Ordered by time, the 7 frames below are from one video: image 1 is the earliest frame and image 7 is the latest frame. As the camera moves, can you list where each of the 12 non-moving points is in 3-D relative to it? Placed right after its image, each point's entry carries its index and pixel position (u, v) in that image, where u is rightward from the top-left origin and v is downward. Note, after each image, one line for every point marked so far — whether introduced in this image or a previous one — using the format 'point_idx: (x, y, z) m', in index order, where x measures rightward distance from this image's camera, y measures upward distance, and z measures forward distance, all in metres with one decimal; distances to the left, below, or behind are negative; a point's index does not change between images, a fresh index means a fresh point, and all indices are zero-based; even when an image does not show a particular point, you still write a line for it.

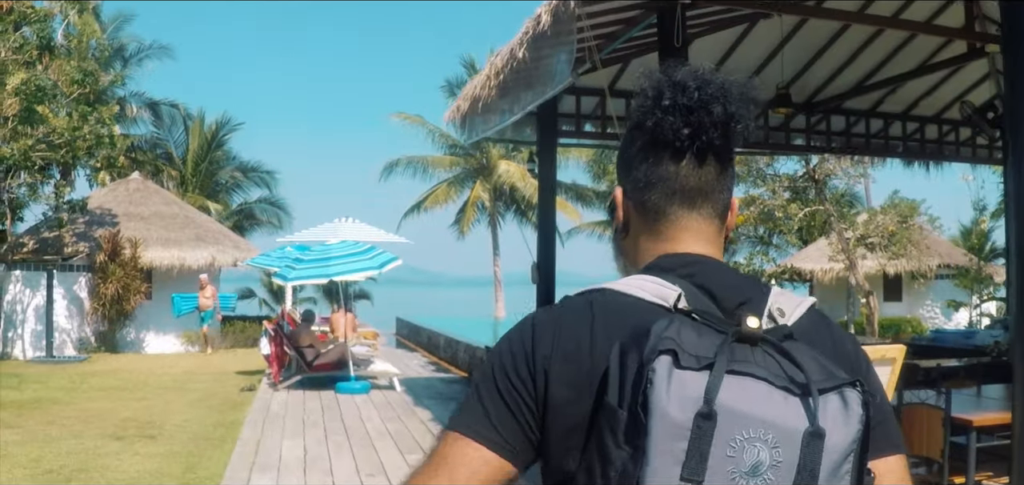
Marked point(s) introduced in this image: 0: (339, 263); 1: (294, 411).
0: (-1.5, -0.2, +7.7) m
1: (-1.7, -1.2, +6.9) m
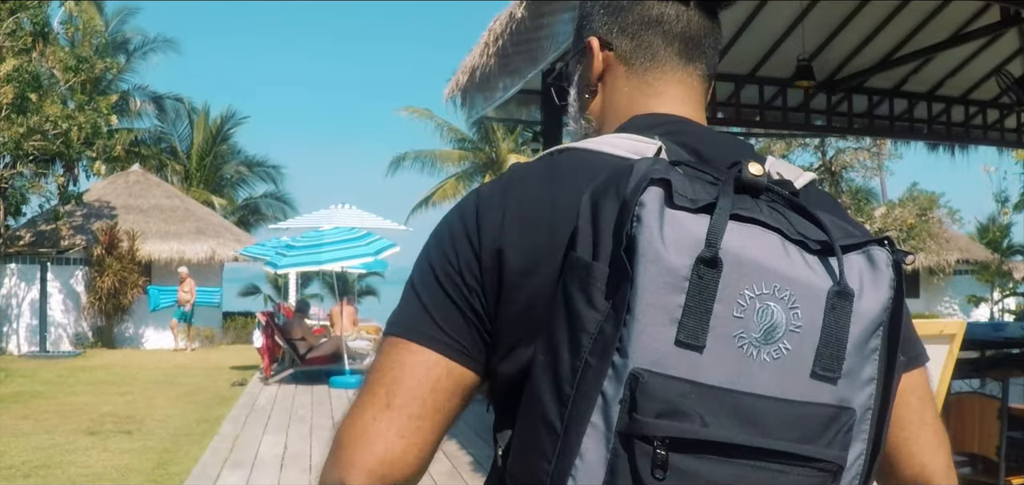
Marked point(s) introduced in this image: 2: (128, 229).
0: (-1.5, -0.1, +7.3) m
1: (-1.6, -1.1, +6.5) m
2: (-6.5, +0.2, +15.5) m
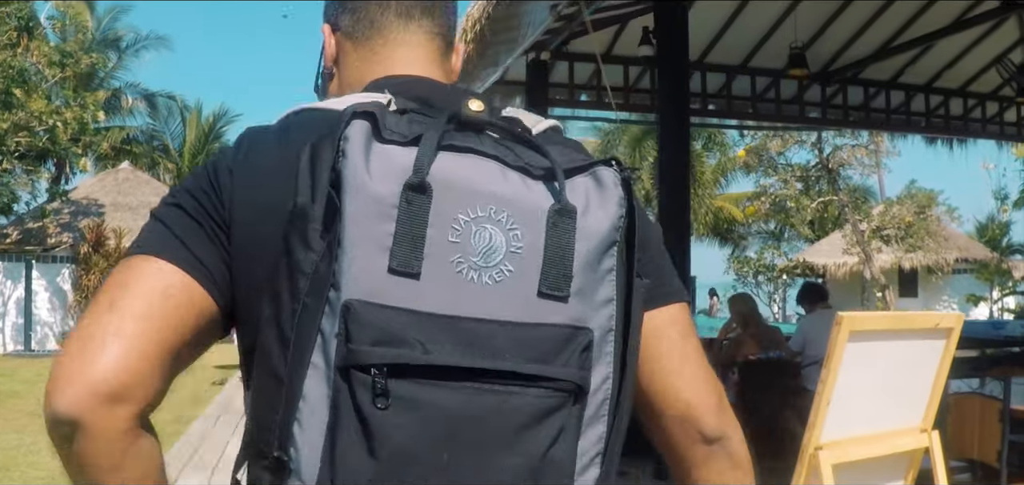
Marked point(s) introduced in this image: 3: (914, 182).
0: (-1.6, 0.0, +7.1) m
1: (-1.7, -1.1, +6.3) m
2: (-6.6, +0.3, +15.3) m
3: (+6.4, +1.0, +14.7) m
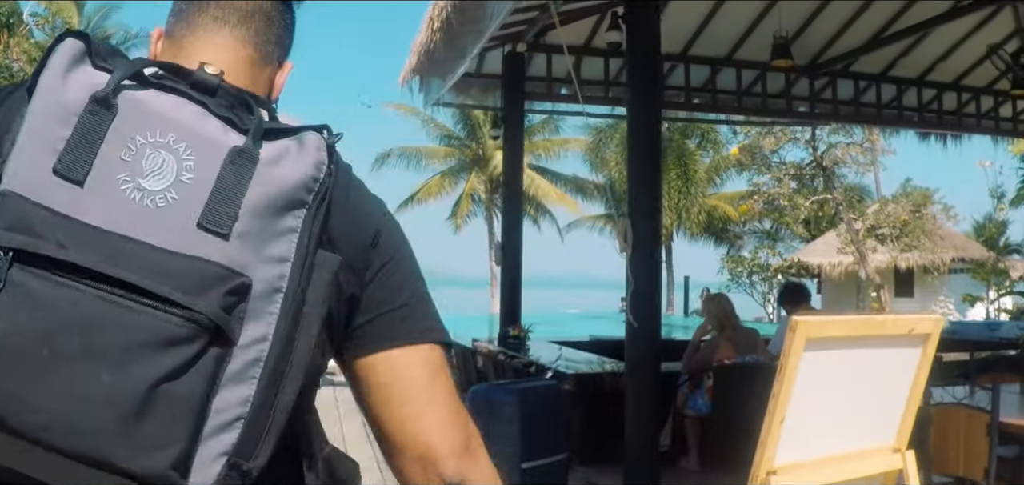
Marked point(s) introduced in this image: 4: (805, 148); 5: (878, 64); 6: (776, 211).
0: (-1.7, 0.0, +6.9) m
1: (-1.9, -1.1, +6.1) m
2: (-6.7, +0.3, +15.0) m
3: (+6.2, +1.0, +14.5) m
4: (+4.3, +1.4, +13.6) m
5: (+2.6, +1.3, +6.6) m
6: (+4.3, +0.5, +14.9) m
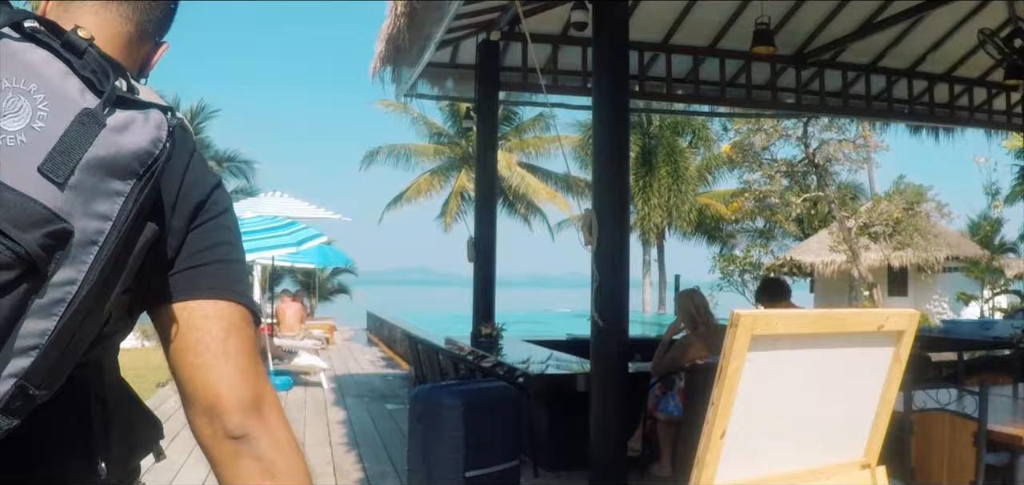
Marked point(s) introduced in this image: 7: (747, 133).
0: (-1.9, 0.0, +6.7) m
1: (-2.1, -1.1, +5.8) m
2: (-6.9, +0.3, +14.8) m
3: (+6.0, +1.0, +14.2) m
4: (+4.1, +1.4, +13.4) m
5: (+2.5, +1.3, +6.4) m
6: (+4.1, +0.5, +14.7) m
7: (+3.5, +1.6, +13.7) m
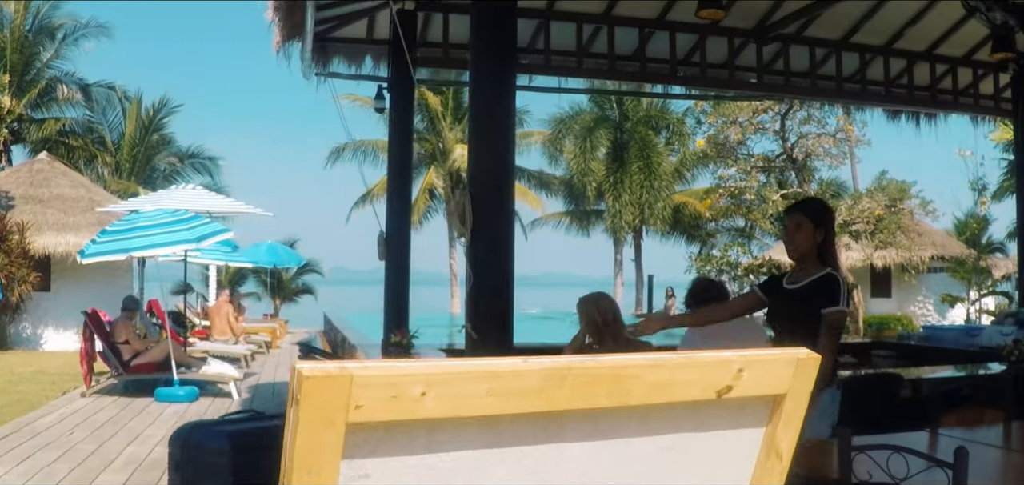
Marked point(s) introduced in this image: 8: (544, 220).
0: (-2.4, 0.0, +5.9) m
1: (-2.5, -1.1, +5.1) m
2: (-7.5, +0.3, +14.0) m
3: (+5.5, +1.0, +13.6) m
4: (+3.6, +1.4, +12.8) m
5: (+2.0, +1.3, +5.7) m
6: (+3.6, +0.5, +14.0) m
7: (+3.0, +1.6, +13.1) m
8: (+0.7, +0.5, +19.2) m
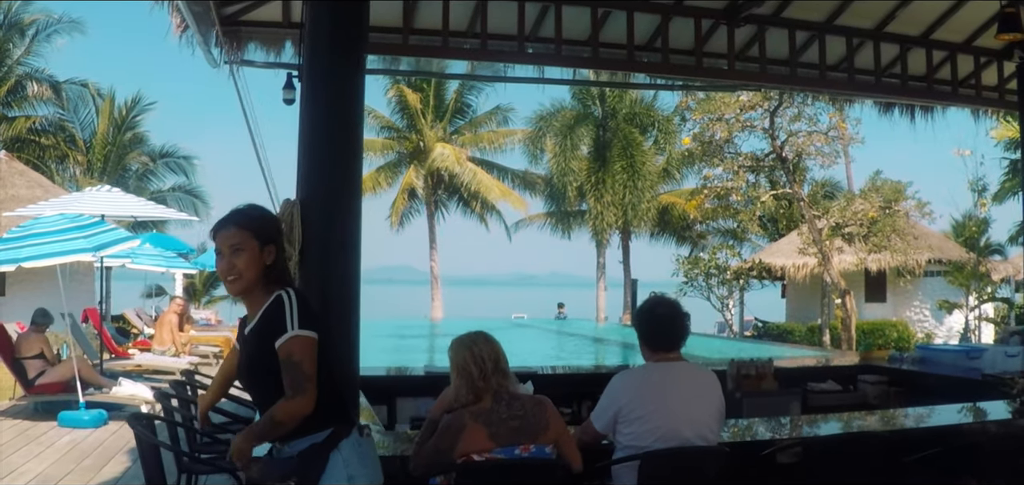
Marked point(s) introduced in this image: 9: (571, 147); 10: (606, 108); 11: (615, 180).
0: (-2.7, 0.0, +5.3) m
1: (-2.8, -1.1, +4.4) m
2: (-7.8, +0.3, +13.3) m
3: (+5.2, +1.0, +12.9) m
4: (+3.3, +1.4, +12.1) m
5: (+1.7, +1.3, +5.0) m
6: (+3.2, +0.5, +13.3) m
7: (+2.6, +1.6, +12.4) m
8: (+0.3, +0.4, +18.6) m
9: (+1.1, +1.7, +16.8) m
10: (+1.7, +2.4, +16.7) m
11: (+1.9, +1.1, +16.6) m
